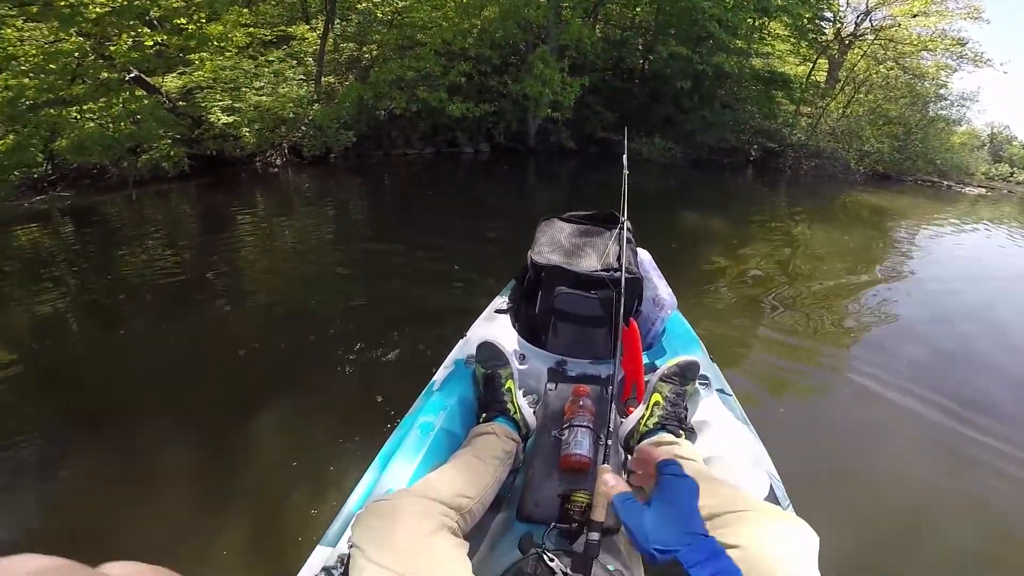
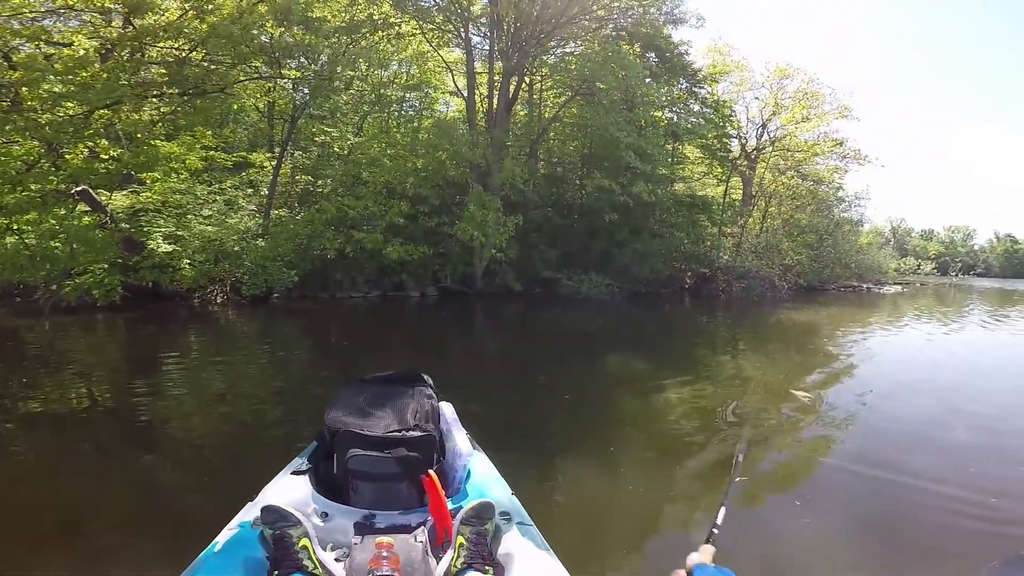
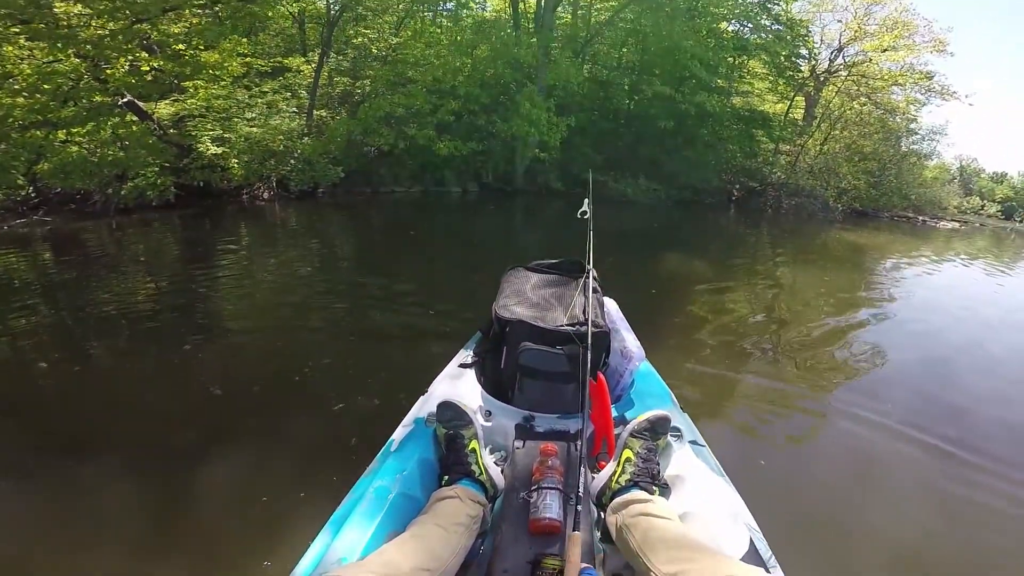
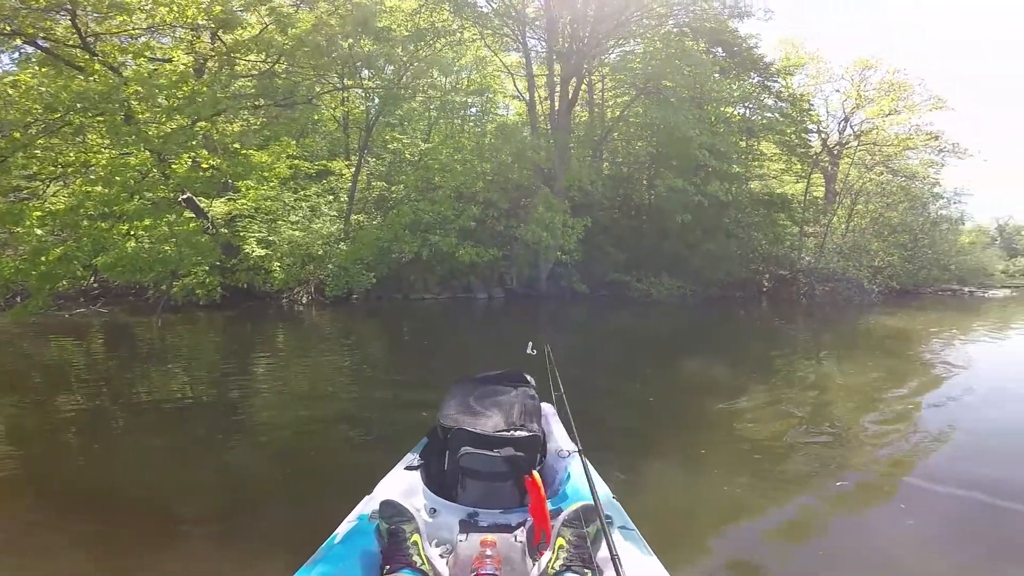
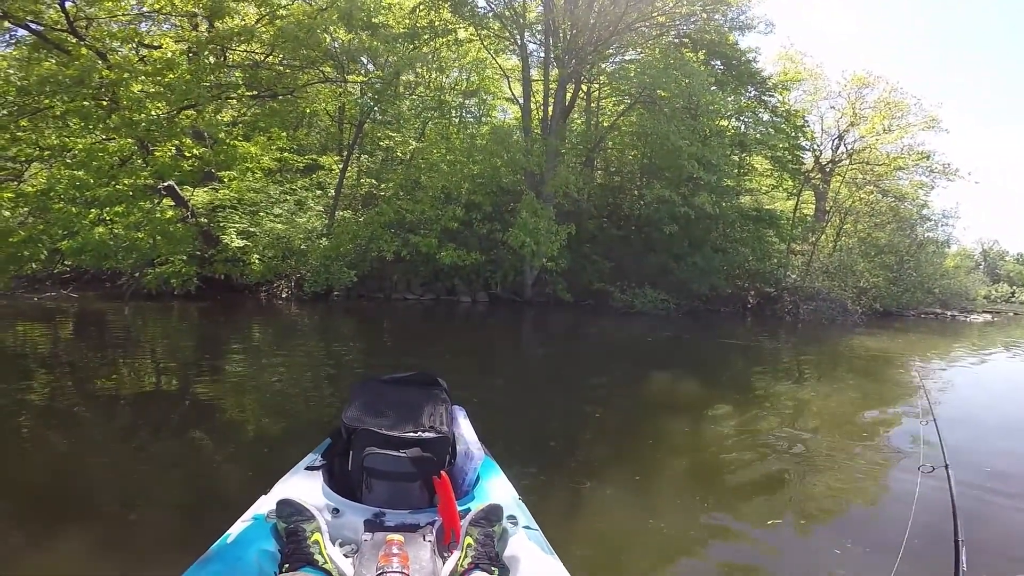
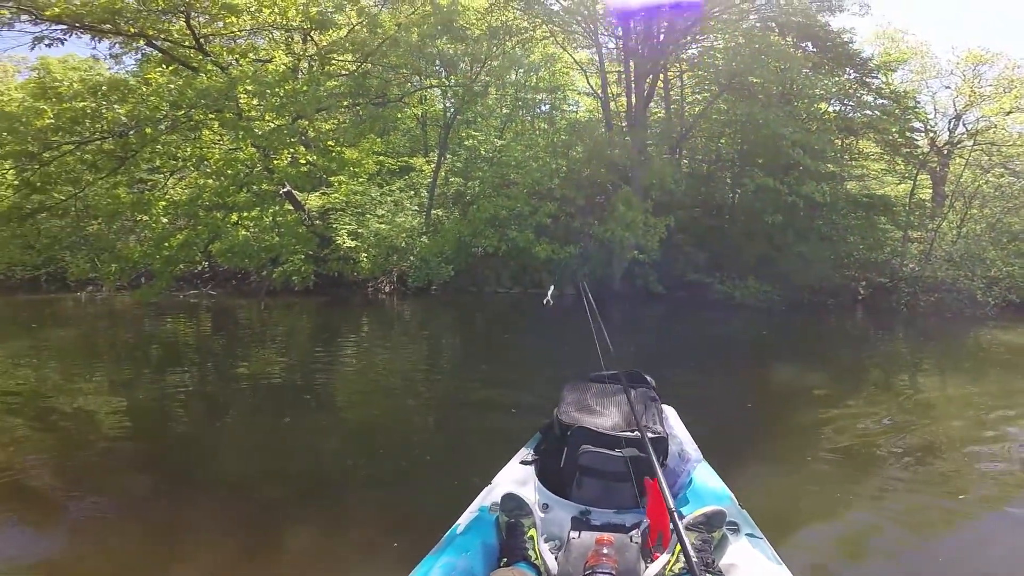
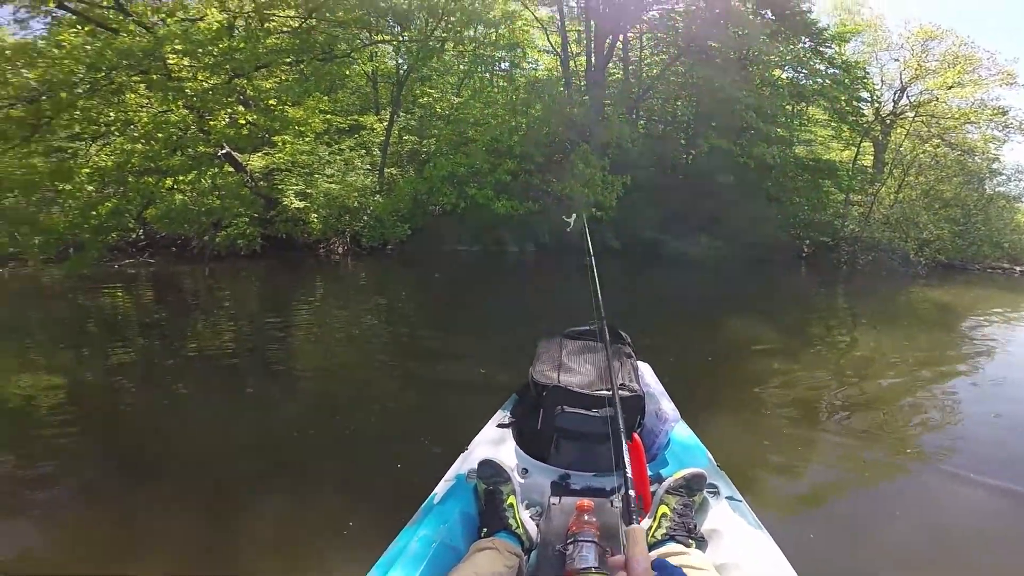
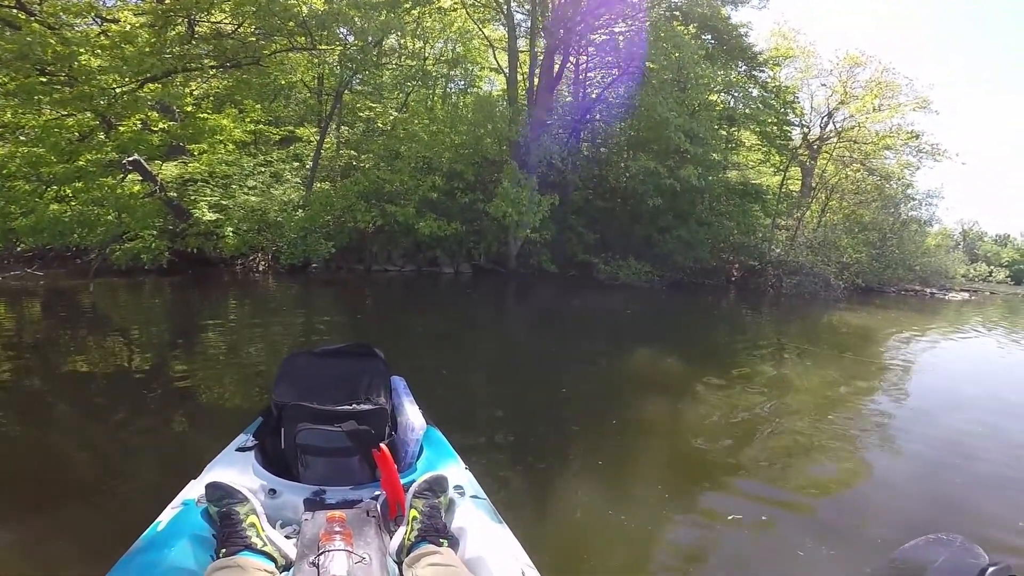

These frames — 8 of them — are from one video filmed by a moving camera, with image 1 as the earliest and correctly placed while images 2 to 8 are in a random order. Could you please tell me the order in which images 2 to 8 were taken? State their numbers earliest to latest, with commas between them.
3, 7, 6, 4, 2, 5, 8
